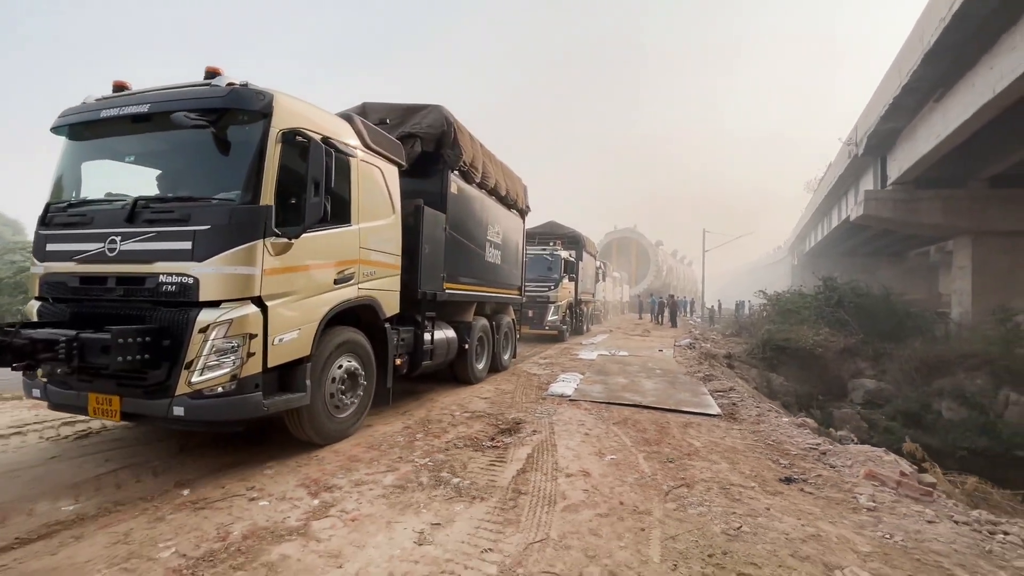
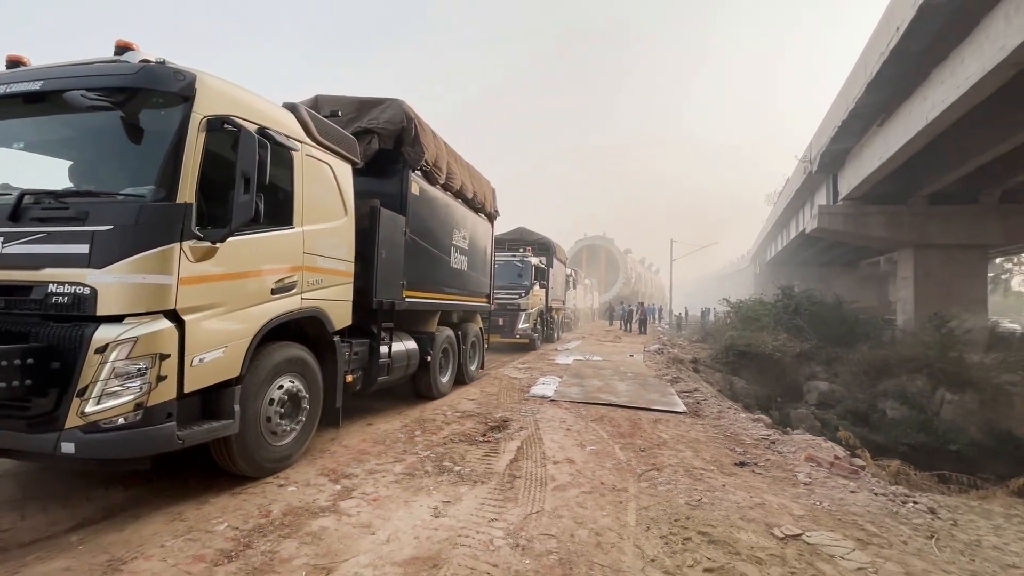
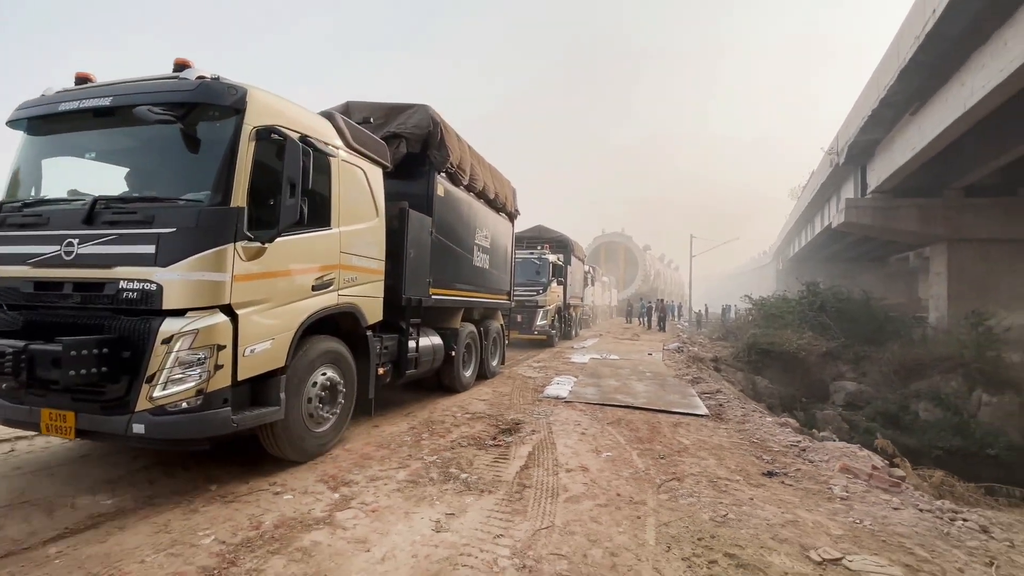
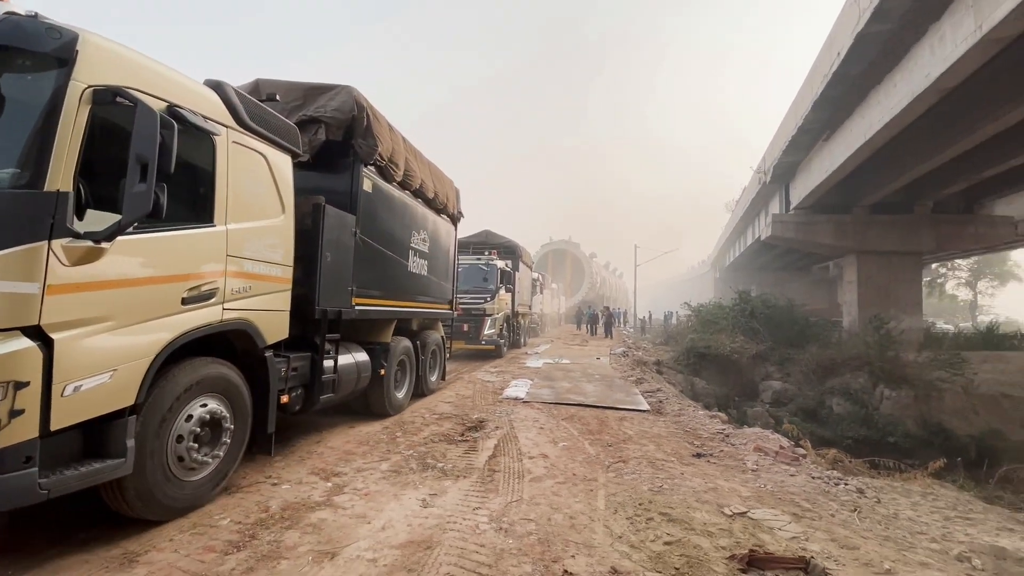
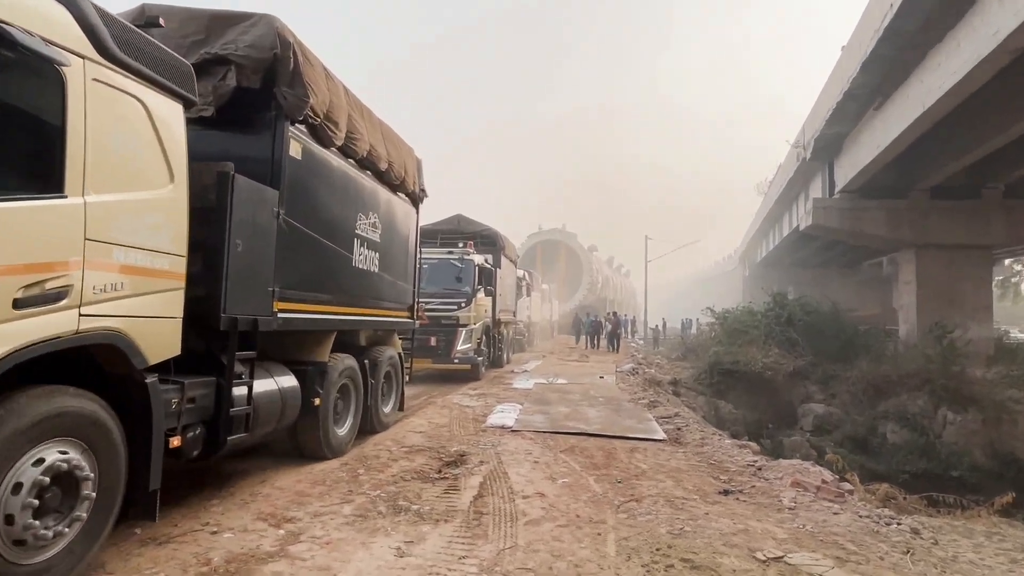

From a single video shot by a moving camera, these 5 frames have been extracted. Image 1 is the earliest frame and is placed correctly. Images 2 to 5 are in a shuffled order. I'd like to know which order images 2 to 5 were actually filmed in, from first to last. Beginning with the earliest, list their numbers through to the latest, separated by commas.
3, 2, 4, 5
